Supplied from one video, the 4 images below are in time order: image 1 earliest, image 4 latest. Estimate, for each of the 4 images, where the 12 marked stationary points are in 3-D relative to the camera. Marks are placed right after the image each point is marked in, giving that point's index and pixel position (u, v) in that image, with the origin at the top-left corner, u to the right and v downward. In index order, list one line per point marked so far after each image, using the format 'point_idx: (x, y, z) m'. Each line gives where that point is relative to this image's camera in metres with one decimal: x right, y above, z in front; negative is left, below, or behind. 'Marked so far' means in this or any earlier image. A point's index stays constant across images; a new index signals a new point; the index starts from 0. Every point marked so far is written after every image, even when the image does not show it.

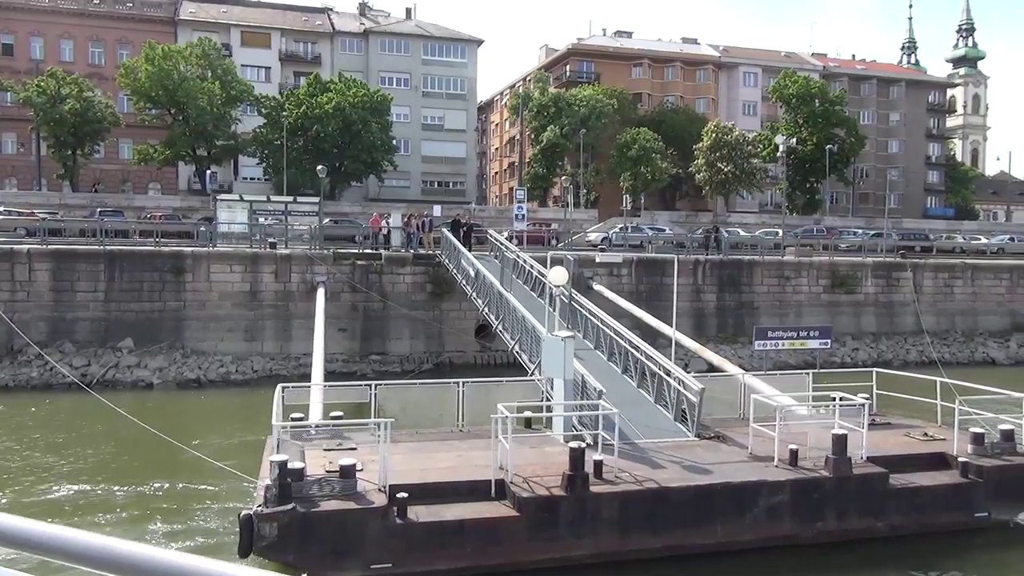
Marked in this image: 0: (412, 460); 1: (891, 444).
0: (-1.3, -2.2, +10.5) m
1: (+5.3, -2.2, +11.7) m
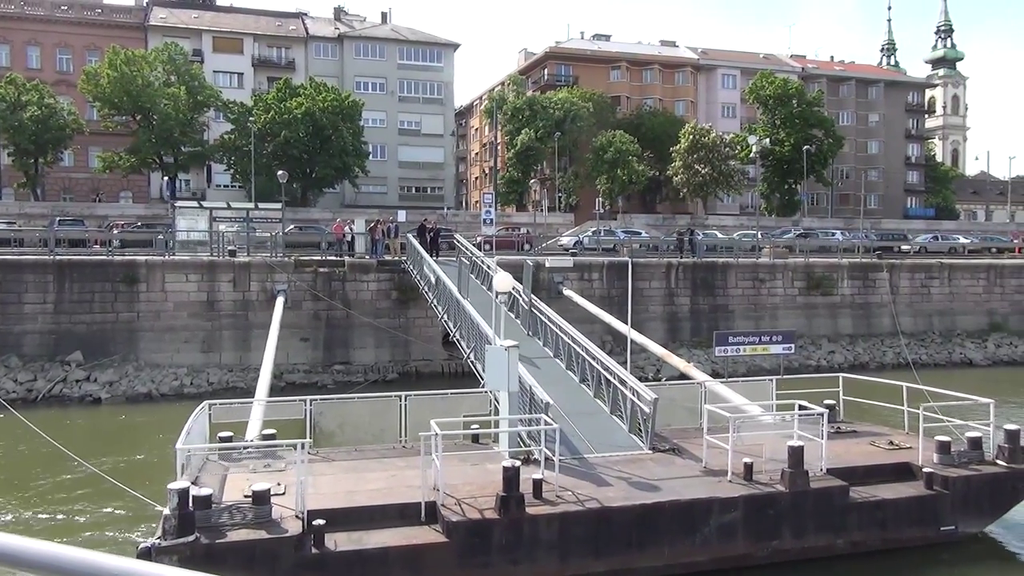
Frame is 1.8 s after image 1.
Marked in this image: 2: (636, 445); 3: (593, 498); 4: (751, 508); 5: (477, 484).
0: (-2.0, -2.3, +9.8) m
1: (+4.6, -2.2, +11.1) m
2: (+1.8, -2.3, +11.8) m
3: (+0.9, -2.4, +9.3) m
4: (+2.7, -2.5, +9.5) m
5: (-0.4, -2.3, +9.7) m
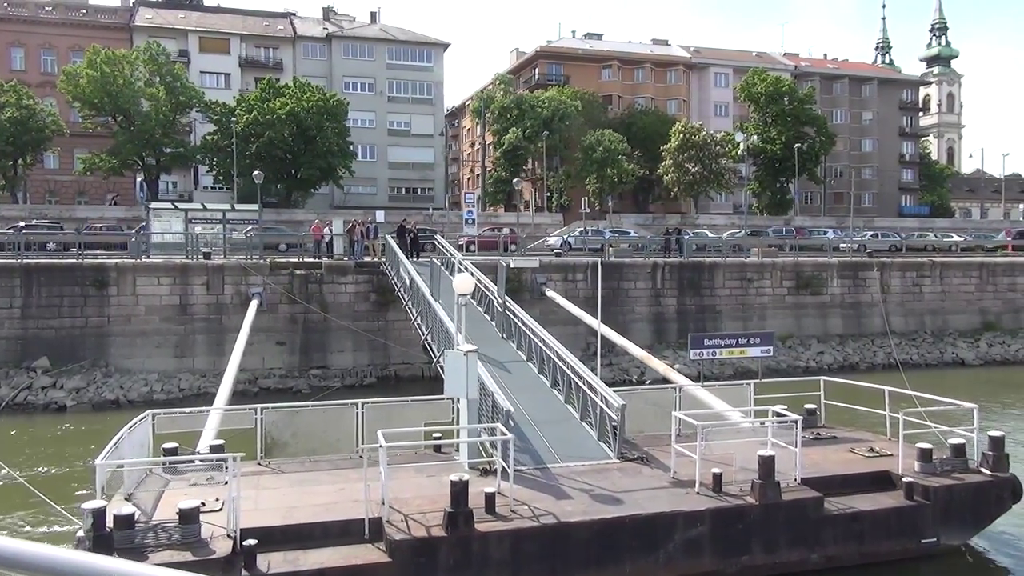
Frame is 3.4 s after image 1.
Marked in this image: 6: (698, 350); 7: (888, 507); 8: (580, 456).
0: (-2.6, -2.3, +9.2) m
1: (+4.0, -2.2, +10.5) m
2: (+1.2, -2.3, +11.3) m
3: (+0.4, -2.4, +8.7) m
4: (+2.2, -2.5, +8.9) m
5: (-0.9, -2.3, +9.2) m
6: (+3.1, -1.0, +13.8) m
7: (+4.3, -2.5, +9.5) m
8: (+0.9, -2.3, +11.2) m
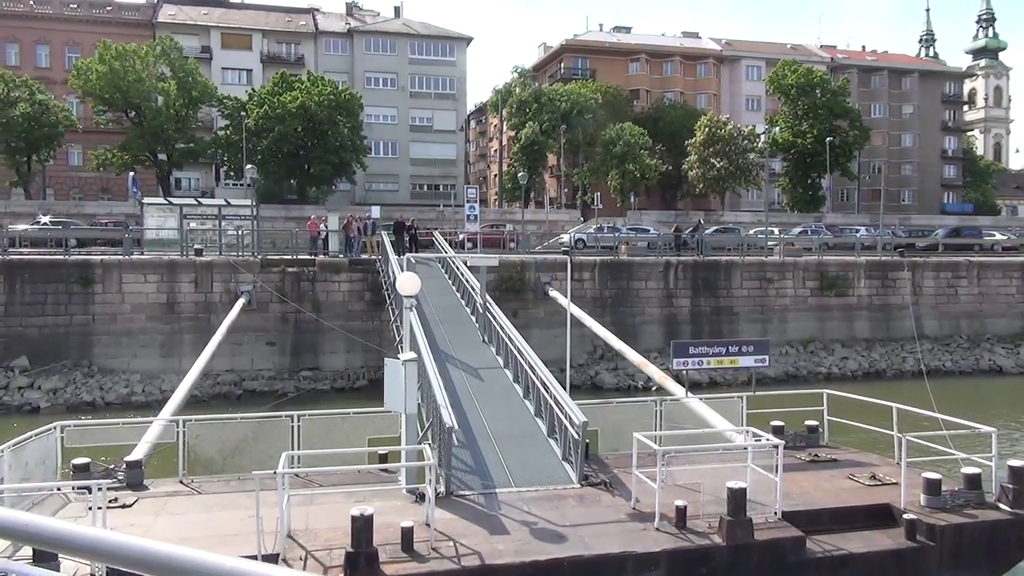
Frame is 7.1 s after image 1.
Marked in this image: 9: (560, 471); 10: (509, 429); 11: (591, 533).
0: (-3.2, -2.3, +8.1) m
1: (+3.4, -2.3, +9.1) m
2: (+0.6, -2.3, +10.0) m
3: (-0.3, -2.4, +7.5) m
4: (+1.5, -2.6, +7.6) m
5: (-1.6, -2.3, +8.0) m
6: (+2.6, -1.0, +12.4) m
7: (+3.6, -2.6, +8.1) m
8: (+0.3, -2.3, +9.9) m
9: (+0.6, -2.2, +10.1) m
10: (-0.1, -1.9, +11.2) m
11: (+0.8, -2.4, +8.0) m
